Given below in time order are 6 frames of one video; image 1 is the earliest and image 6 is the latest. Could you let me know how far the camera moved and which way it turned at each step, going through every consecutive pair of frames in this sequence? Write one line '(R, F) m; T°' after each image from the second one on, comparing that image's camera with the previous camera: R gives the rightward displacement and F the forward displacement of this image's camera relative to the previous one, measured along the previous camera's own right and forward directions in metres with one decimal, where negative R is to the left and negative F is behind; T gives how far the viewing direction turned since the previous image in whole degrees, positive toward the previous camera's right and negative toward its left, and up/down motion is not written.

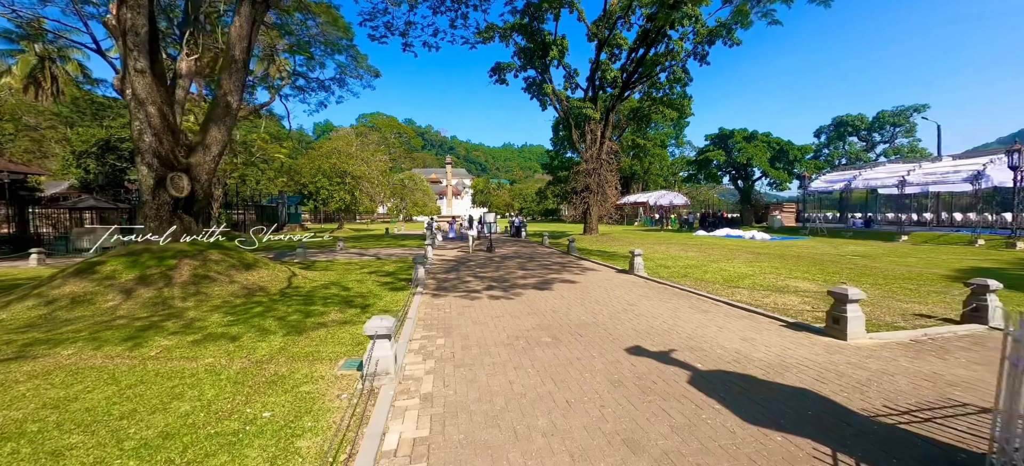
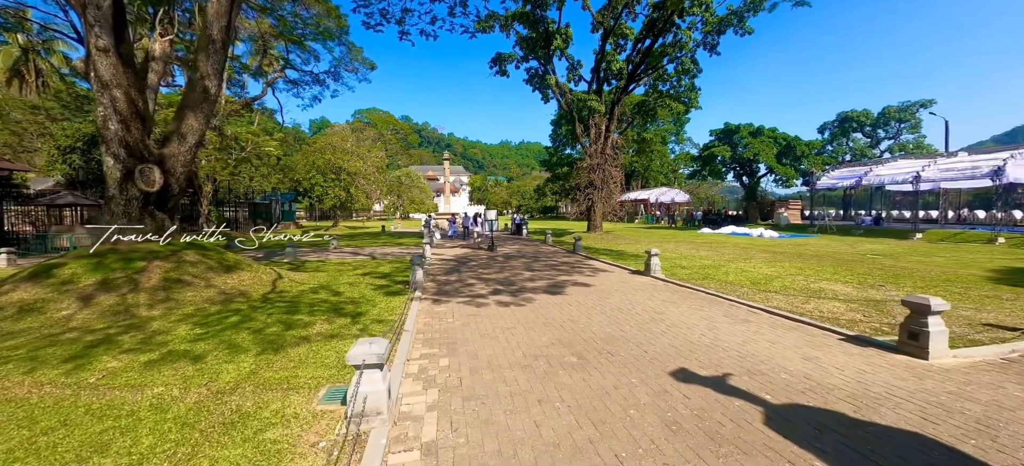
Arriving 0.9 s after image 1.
(-0.2, +0.9) m; 0°
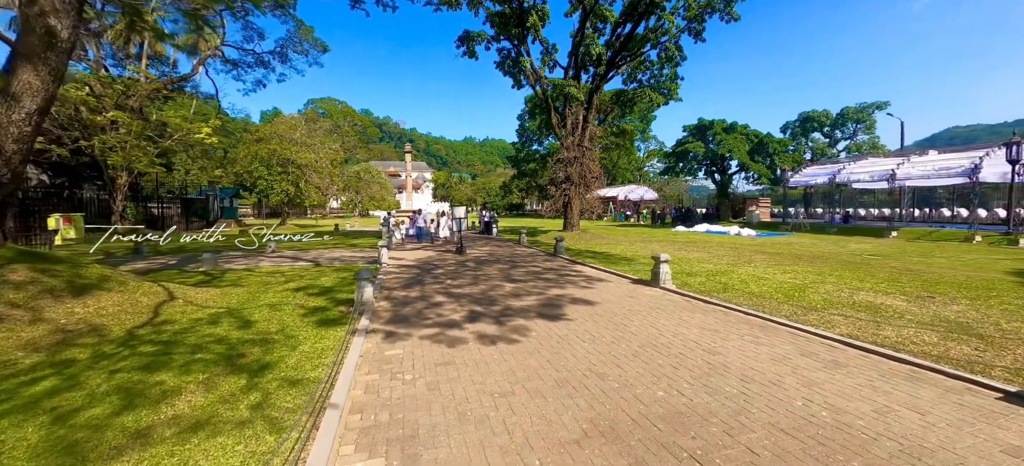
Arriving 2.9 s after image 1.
(-0.3, +2.1) m; +5°
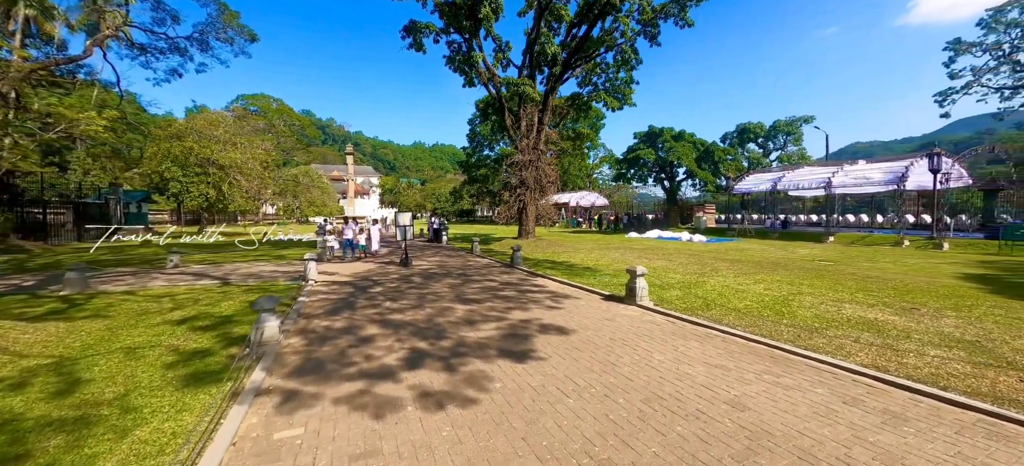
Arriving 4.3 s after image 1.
(0.0, +1.3) m; +7°
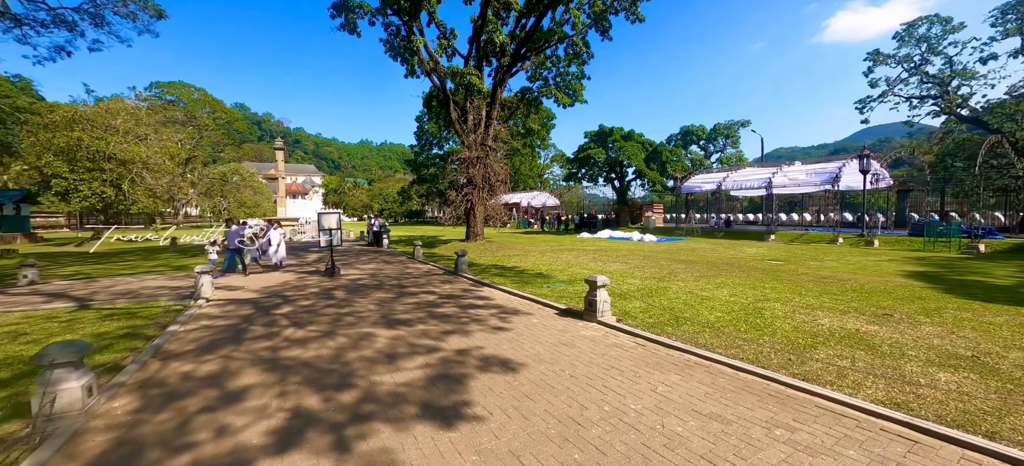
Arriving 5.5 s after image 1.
(+0.2, +1.2) m; +7°
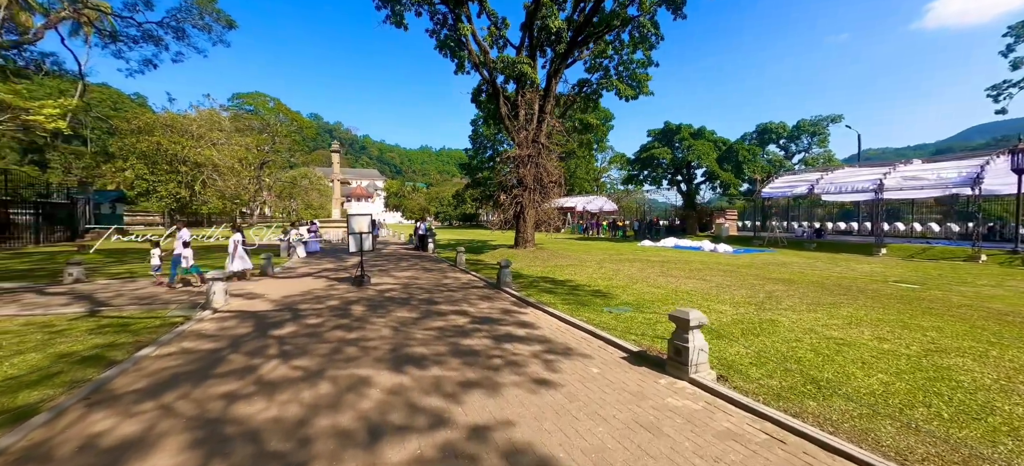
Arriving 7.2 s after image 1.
(0.0, +1.7) m; -8°
